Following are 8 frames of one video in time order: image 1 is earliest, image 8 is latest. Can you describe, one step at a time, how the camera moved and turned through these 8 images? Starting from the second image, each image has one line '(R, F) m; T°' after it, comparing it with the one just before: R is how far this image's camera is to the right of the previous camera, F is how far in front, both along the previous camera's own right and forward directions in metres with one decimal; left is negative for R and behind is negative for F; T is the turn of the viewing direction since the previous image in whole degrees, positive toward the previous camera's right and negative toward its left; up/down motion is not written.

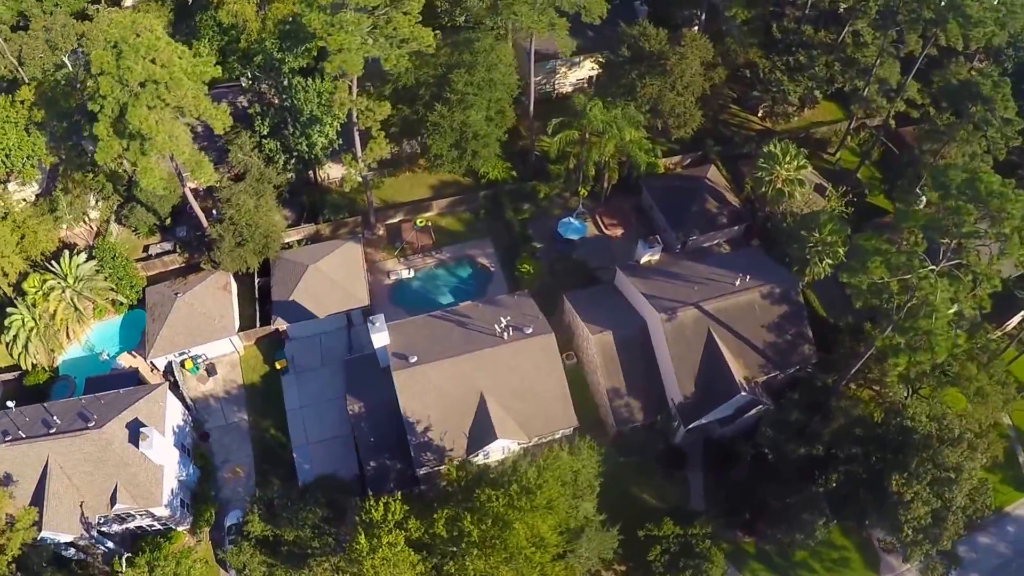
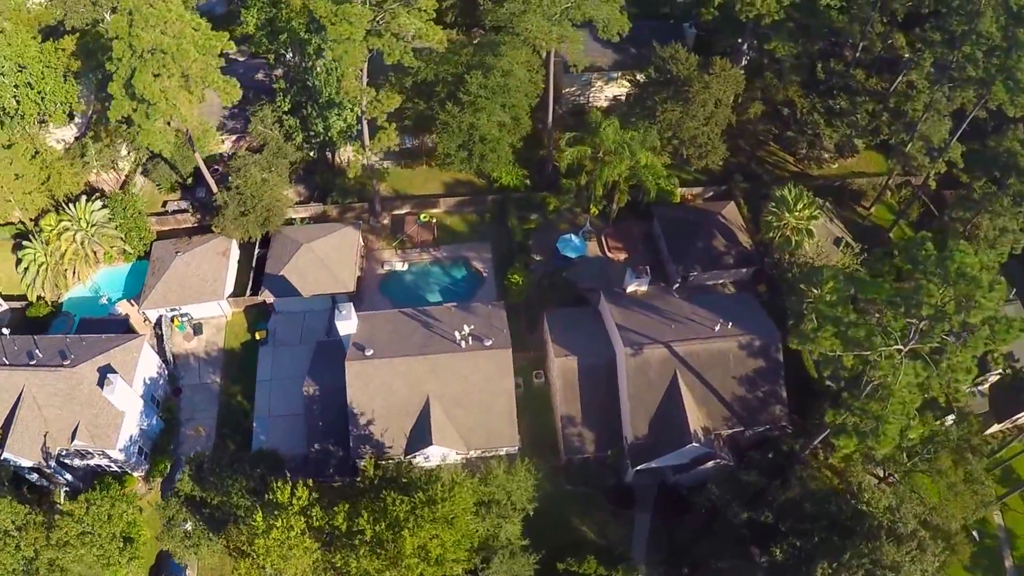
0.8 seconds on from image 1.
(+5.8, +0.7) m; -6°
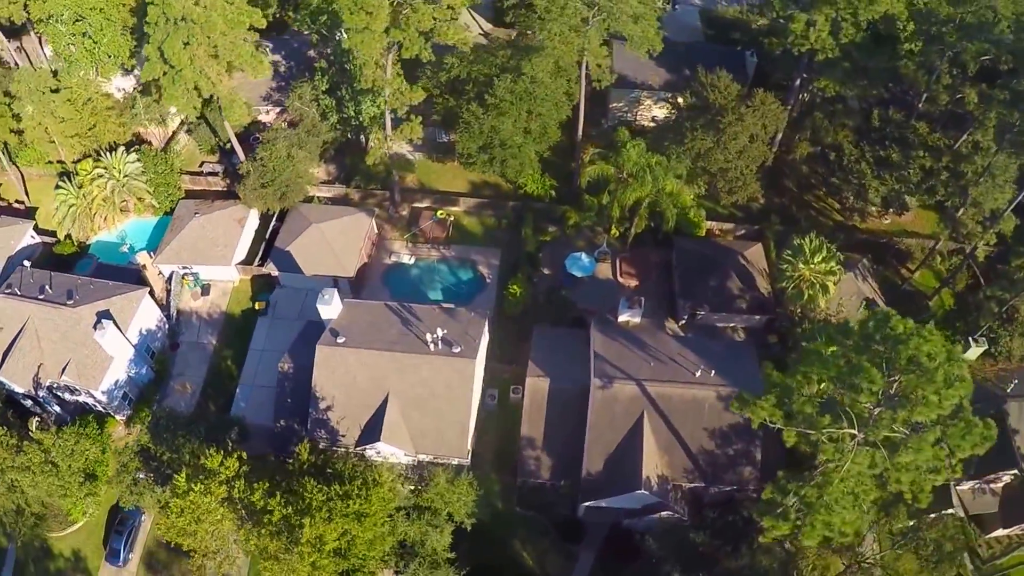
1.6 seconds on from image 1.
(+5.5, +1.2) m; -7°
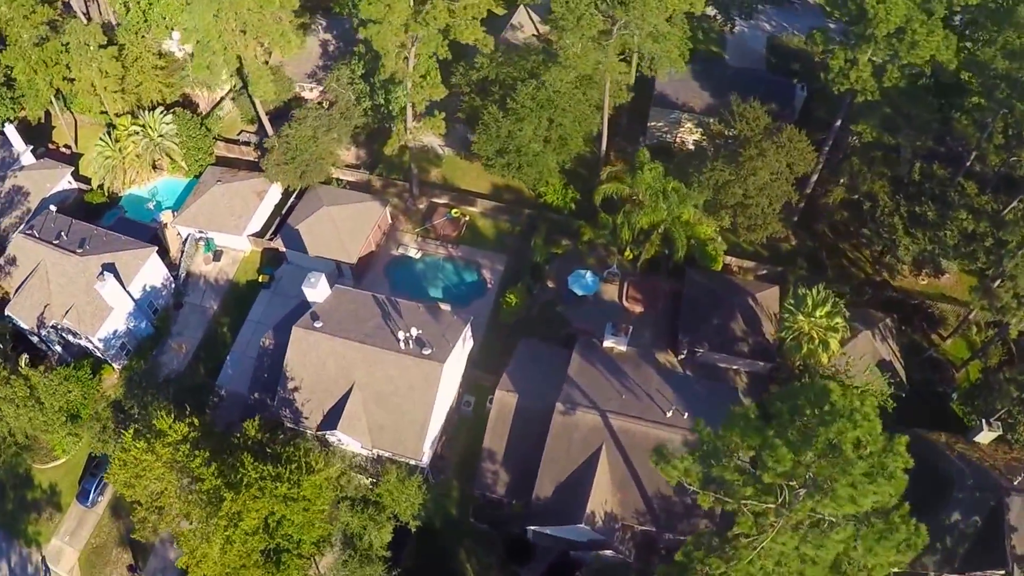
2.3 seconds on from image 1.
(+4.7, +1.0) m; -6°
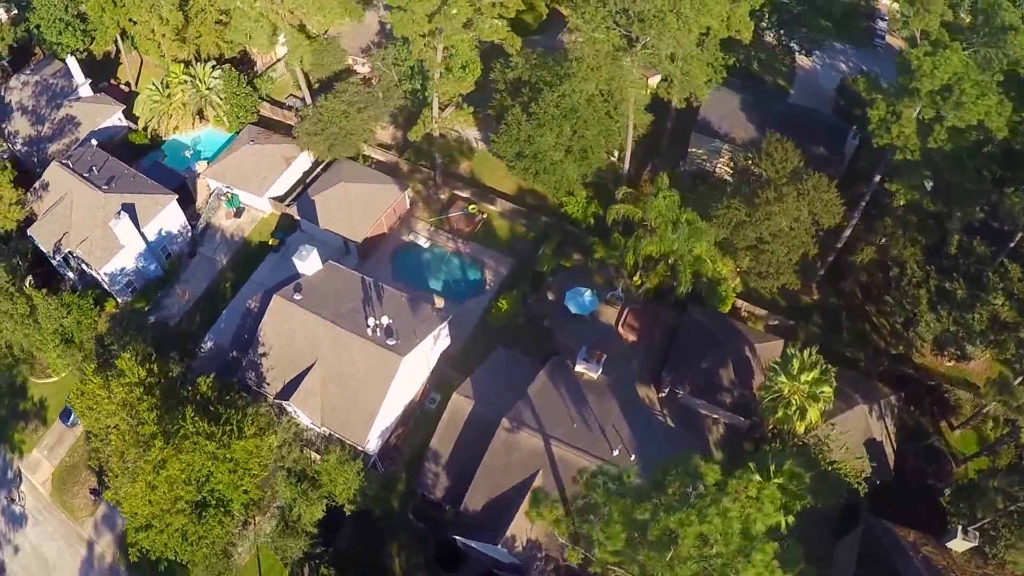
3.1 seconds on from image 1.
(+5.4, +1.0) m; -7°
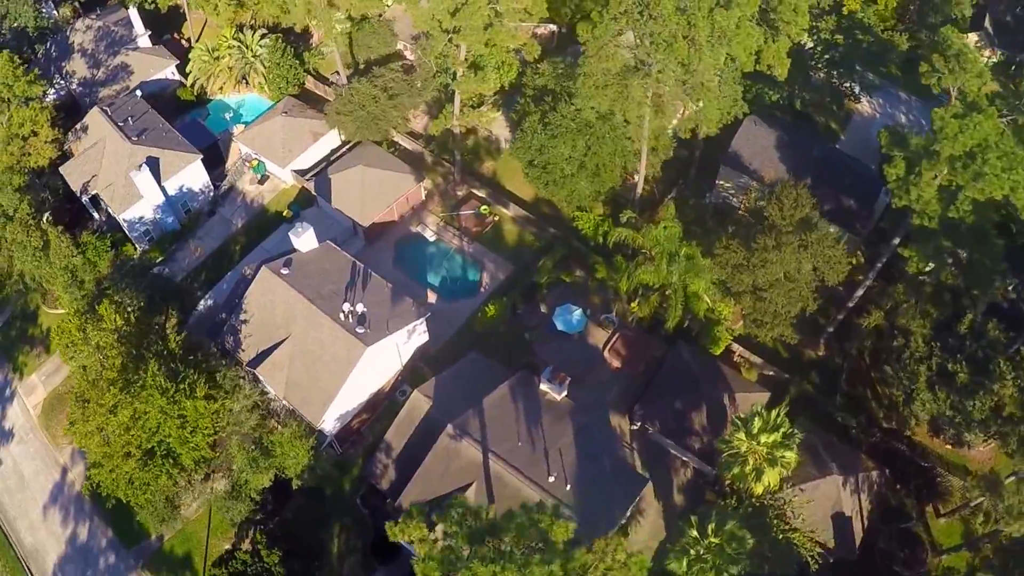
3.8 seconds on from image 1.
(+4.9, +0.5) m; -6°
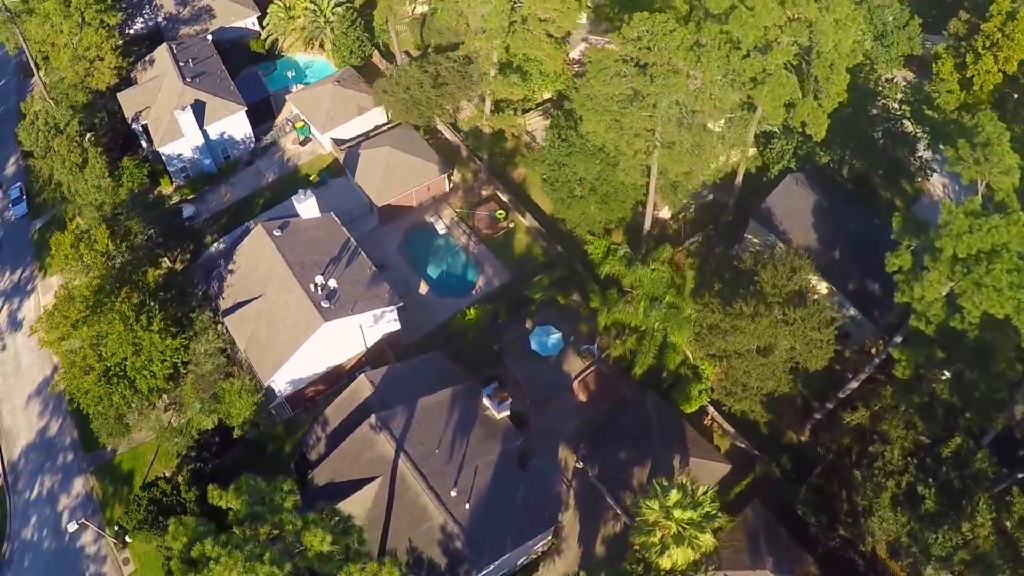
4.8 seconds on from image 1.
(+6.9, +1.0) m; -8°
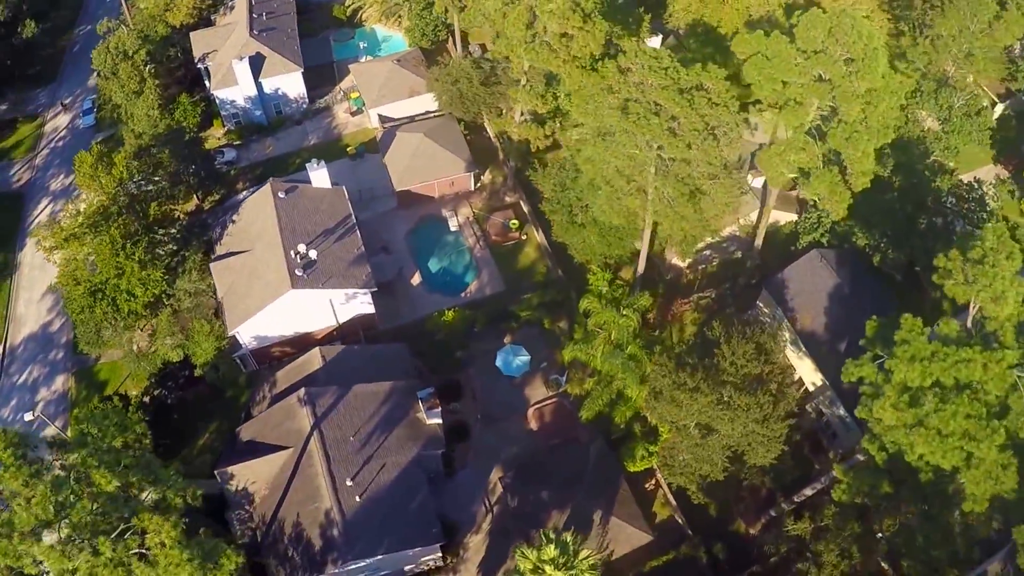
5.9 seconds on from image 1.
(+7.2, +1.4) m; -9°
